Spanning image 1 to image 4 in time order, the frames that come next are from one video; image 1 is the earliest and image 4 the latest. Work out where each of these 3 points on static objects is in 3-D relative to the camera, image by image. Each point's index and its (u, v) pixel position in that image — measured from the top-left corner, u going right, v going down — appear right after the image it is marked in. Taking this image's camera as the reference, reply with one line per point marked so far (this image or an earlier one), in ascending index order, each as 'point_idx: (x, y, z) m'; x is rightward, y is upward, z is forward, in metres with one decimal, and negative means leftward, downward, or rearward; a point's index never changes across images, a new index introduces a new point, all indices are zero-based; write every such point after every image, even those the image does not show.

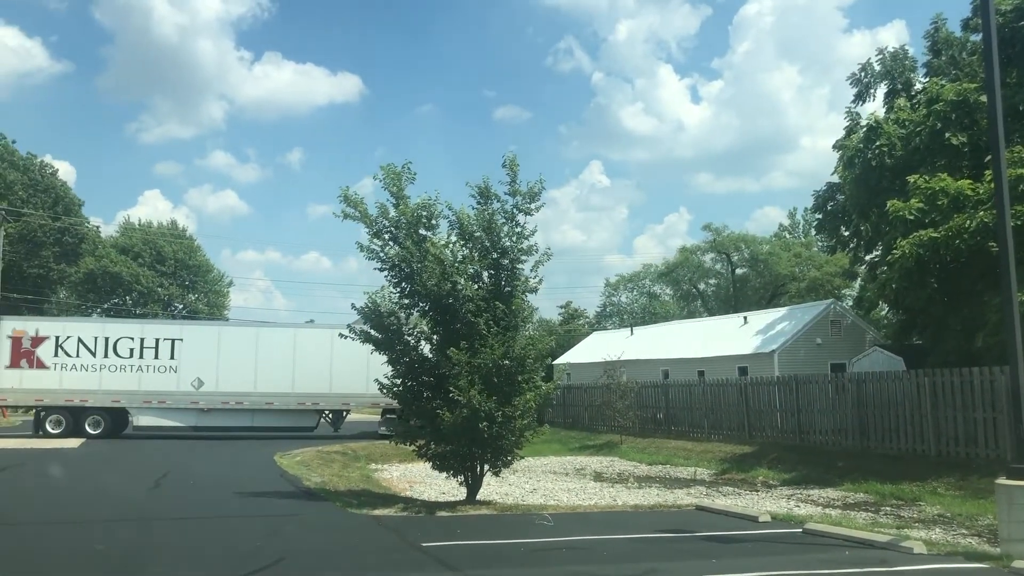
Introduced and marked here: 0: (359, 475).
0: (-3.2, -3.9, +19.5) m
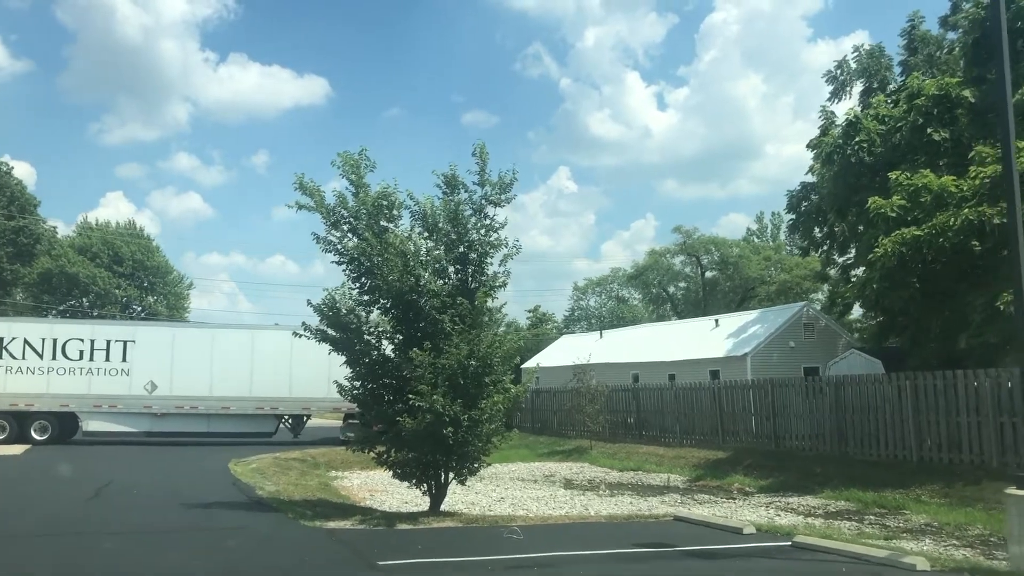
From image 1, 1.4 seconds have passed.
0: (-3.8, -3.8, +18.6) m
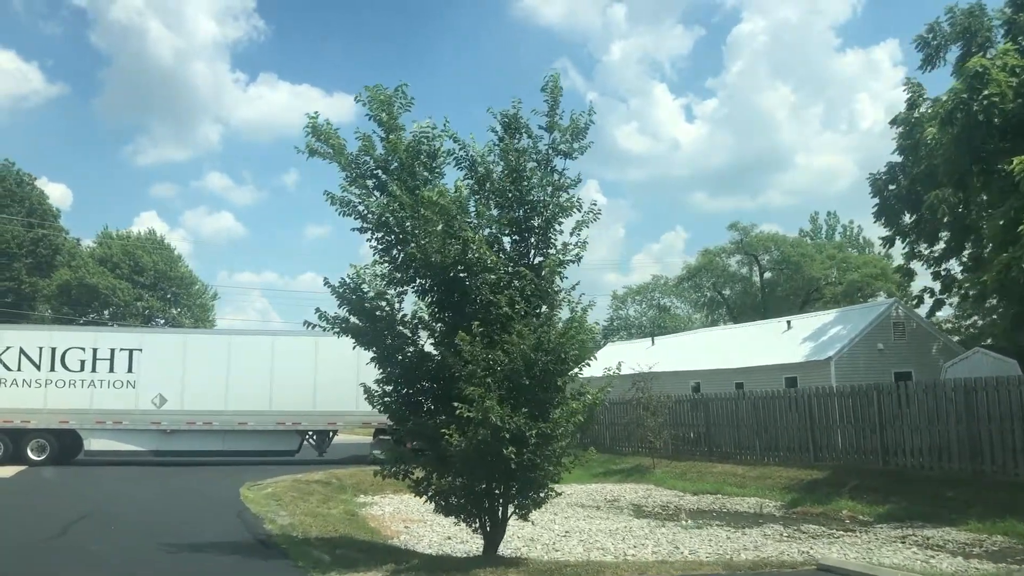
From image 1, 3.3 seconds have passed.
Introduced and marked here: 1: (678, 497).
0: (-2.8, -3.7, +15.5) m
1: (+3.3, -4.1, +18.5) m
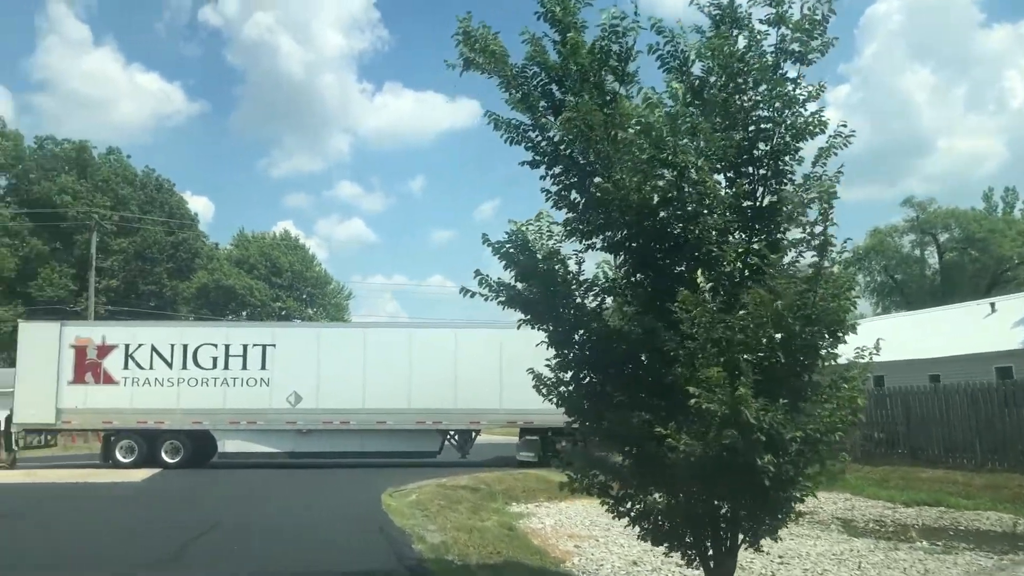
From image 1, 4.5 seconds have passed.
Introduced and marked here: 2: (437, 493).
0: (-0.2, -3.3, +13.3) m
1: (+6.2, -3.6, +15.4) m
2: (-1.3, -3.5, +16.2) m
